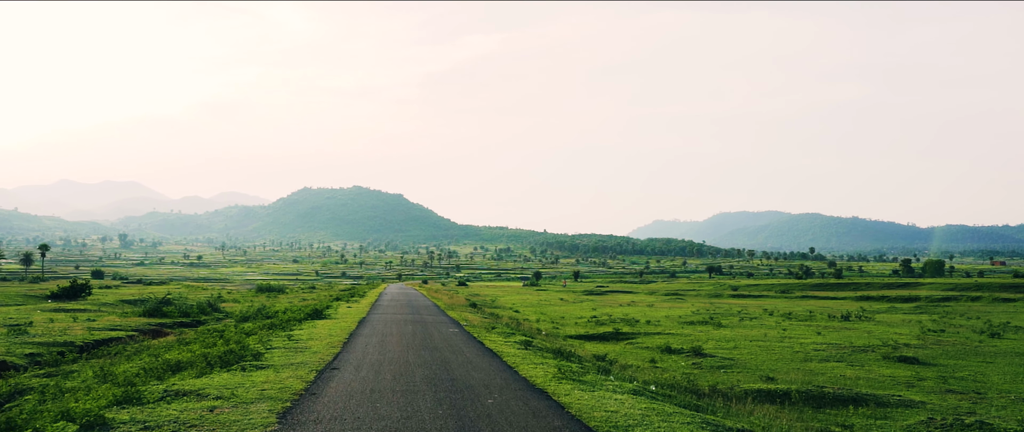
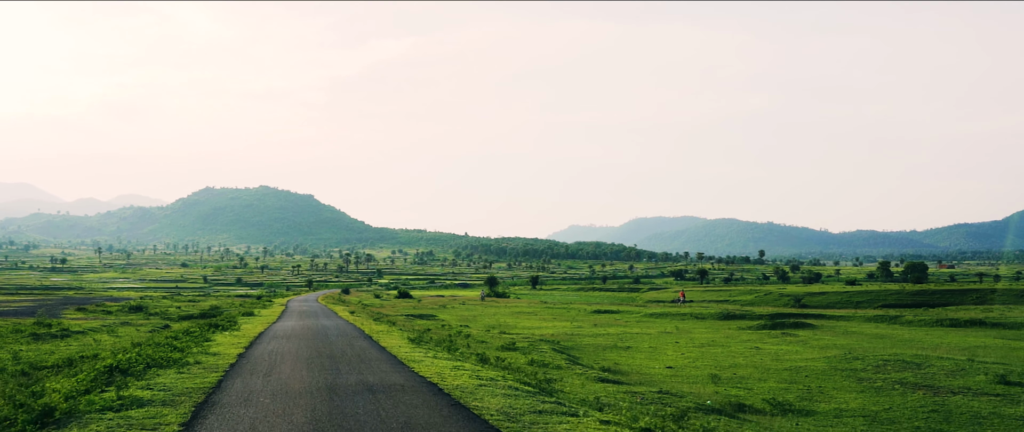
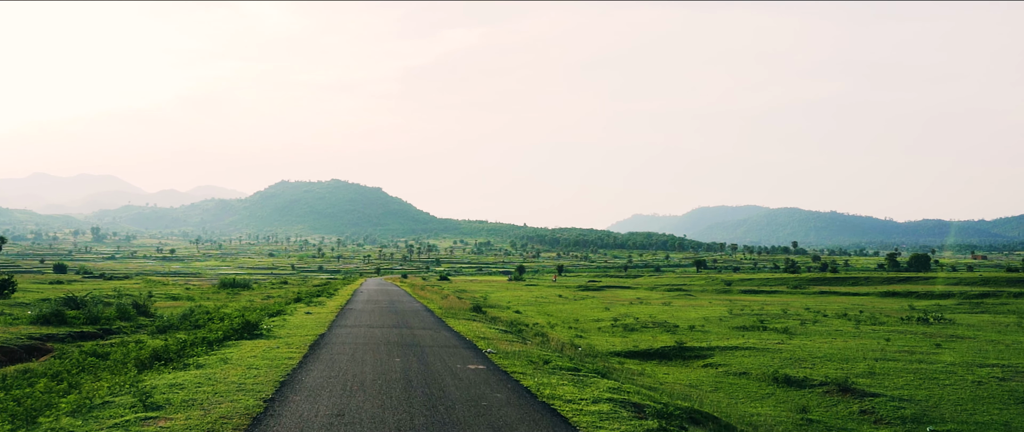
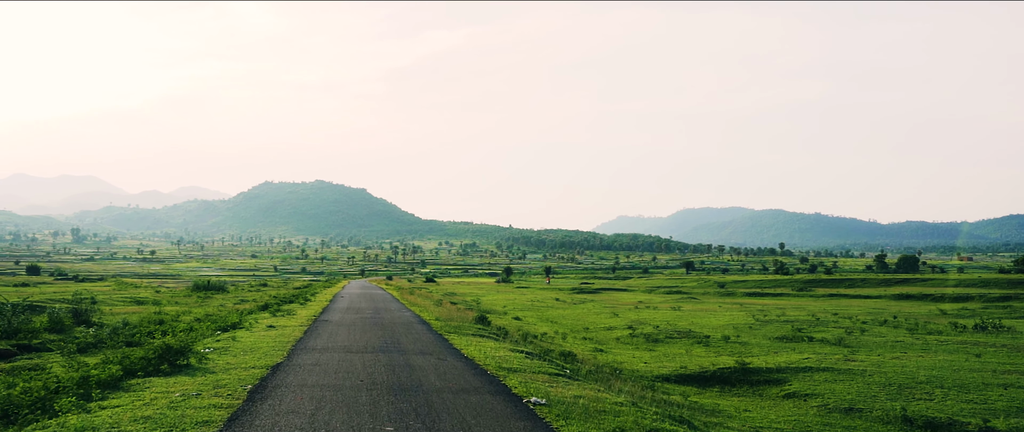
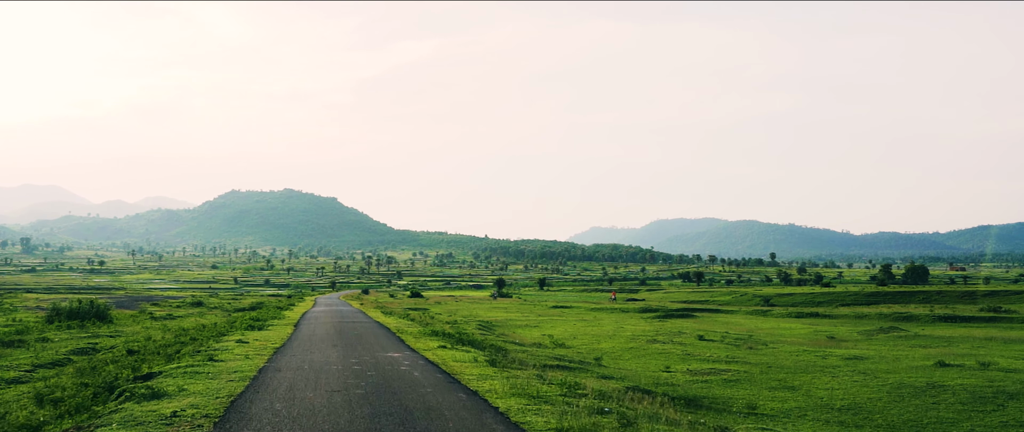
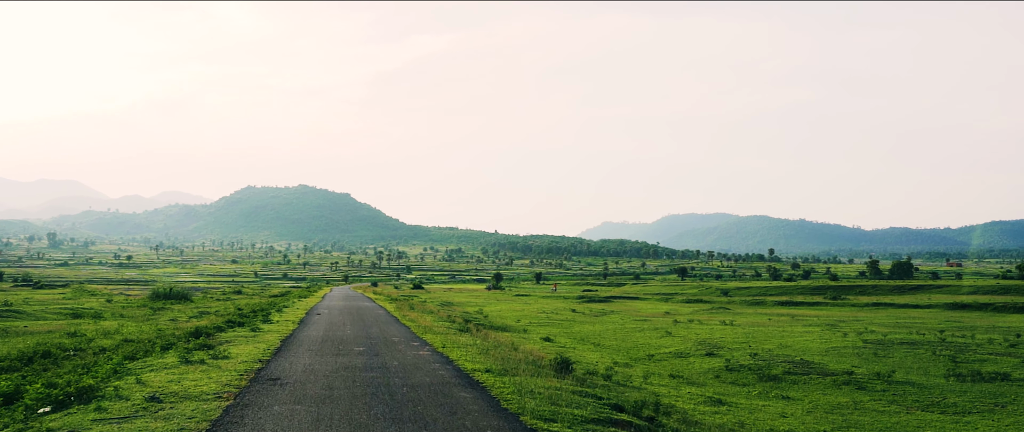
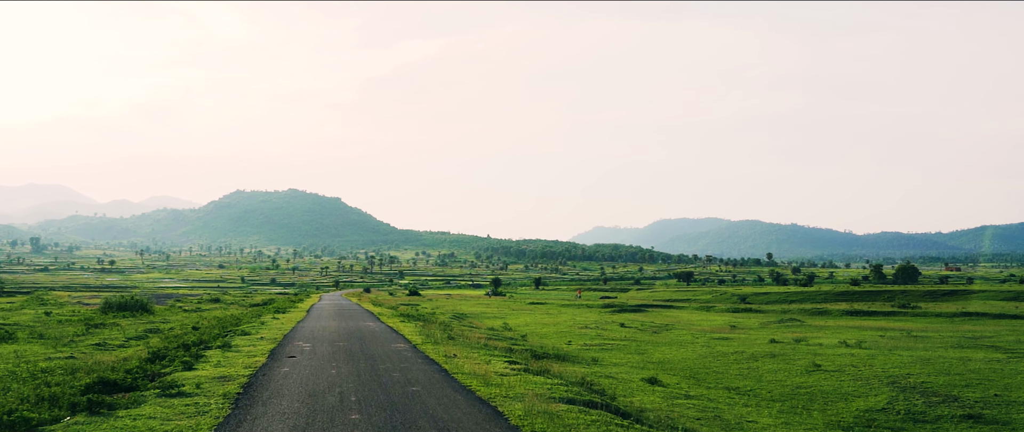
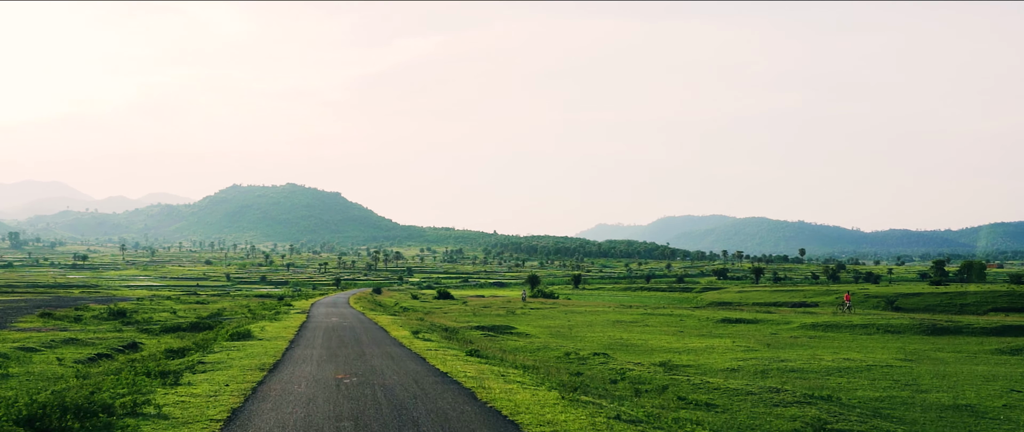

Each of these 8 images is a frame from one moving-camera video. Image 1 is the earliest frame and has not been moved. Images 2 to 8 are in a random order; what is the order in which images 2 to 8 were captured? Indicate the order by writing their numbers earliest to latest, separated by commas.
3, 4, 6, 7, 5, 2, 8
